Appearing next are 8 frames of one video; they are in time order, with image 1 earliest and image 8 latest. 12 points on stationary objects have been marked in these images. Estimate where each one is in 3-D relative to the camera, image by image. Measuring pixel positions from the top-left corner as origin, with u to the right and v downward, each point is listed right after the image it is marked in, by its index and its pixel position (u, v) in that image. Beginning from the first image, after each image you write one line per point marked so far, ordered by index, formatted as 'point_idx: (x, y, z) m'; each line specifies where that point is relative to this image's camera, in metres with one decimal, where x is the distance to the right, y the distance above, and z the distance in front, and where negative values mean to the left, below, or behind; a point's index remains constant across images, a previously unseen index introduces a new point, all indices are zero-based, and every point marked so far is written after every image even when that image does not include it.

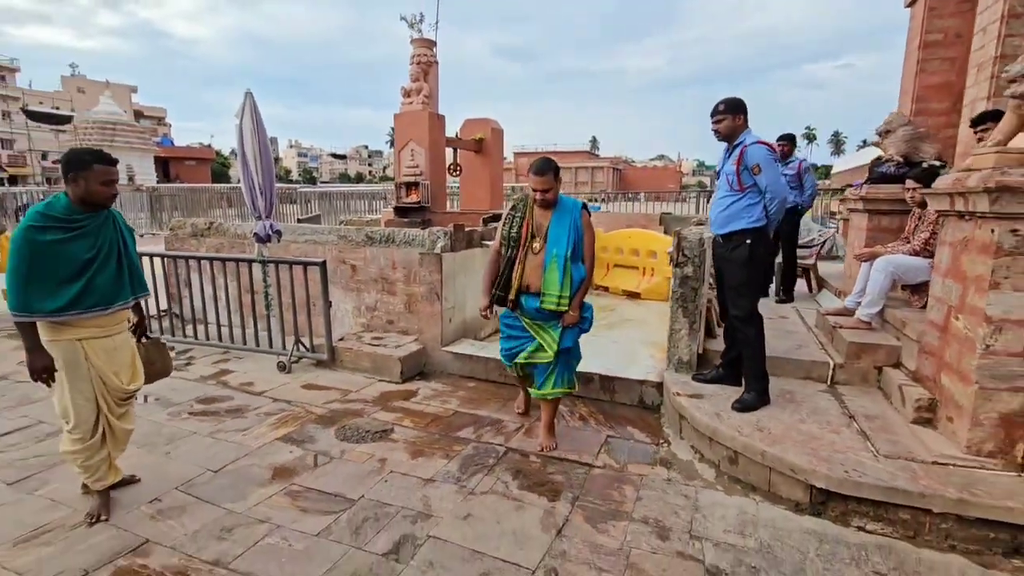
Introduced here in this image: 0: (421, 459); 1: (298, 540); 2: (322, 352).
0: (-0.5, -0.9, +2.8) m
1: (-0.9, -1.0, +2.1) m
2: (-1.6, -0.5, +4.3) m
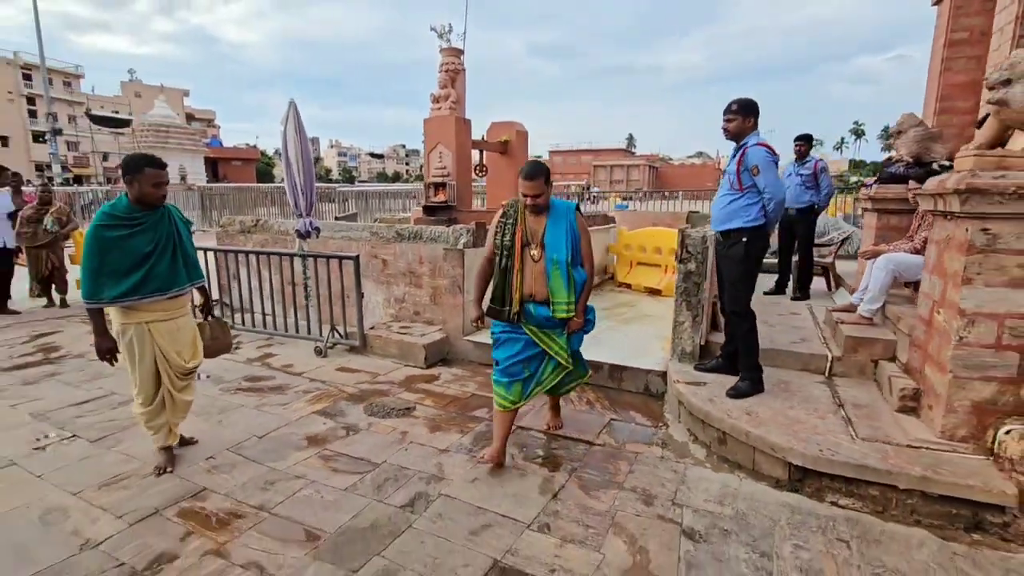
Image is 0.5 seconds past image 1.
0: (-0.5, -0.9, +3.1) m
1: (-0.9, -1.0, +2.5) m
2: (-1.4, -0.5, +4.7) m
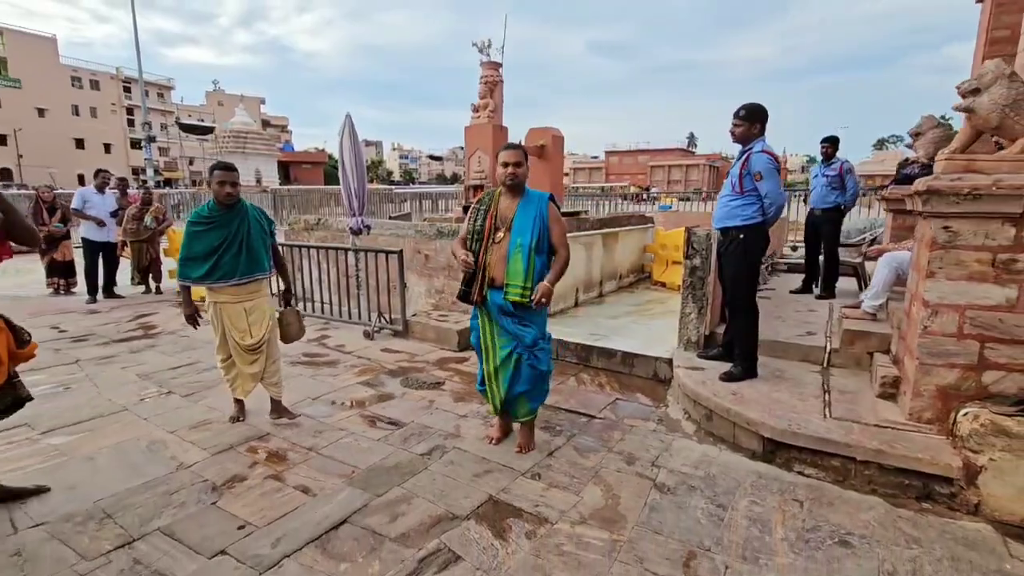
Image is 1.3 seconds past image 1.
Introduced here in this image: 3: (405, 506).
0: (-0.4, -0.8, +3.6) m
1: (-0.9, -0.9, +3.0) m
2: (-1.2, -0.4, +5.3) m
3: (-0.5, -1.0, +2.4) m
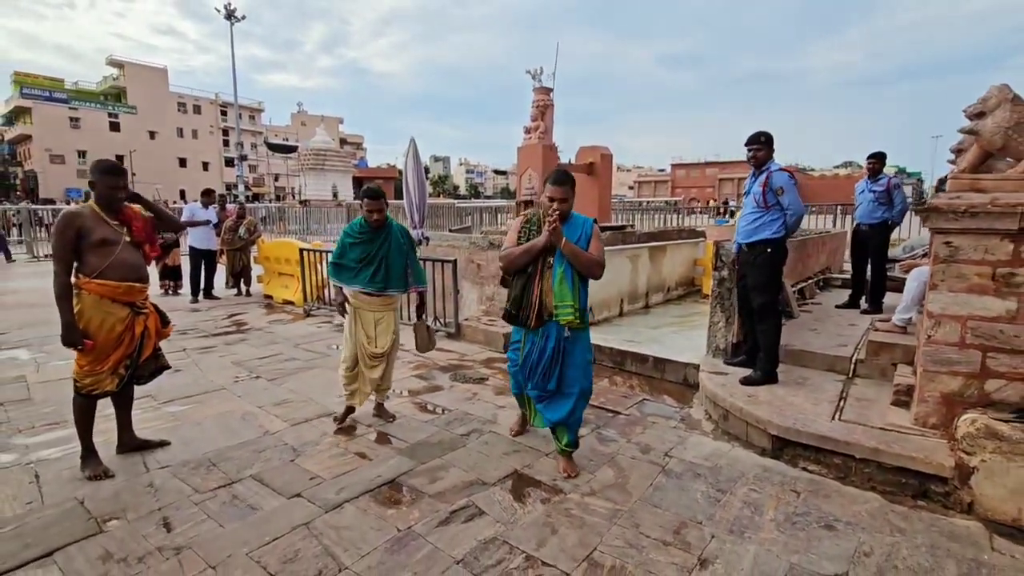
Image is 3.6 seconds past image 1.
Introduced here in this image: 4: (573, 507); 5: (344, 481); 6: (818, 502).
0: (-0.1, -0.8, +4.1) m
1: (-0.7, -0.9, +3.5) m
2: (-0.7, -0.4, +5.8) m
3: (-0.4, -1.0, +2.8) m
4: (+0.3, -1.1, +2.5) m
5: (-0.9, -1.0, +2.7) m
6: (+1.5, -1.1, +2.6) m
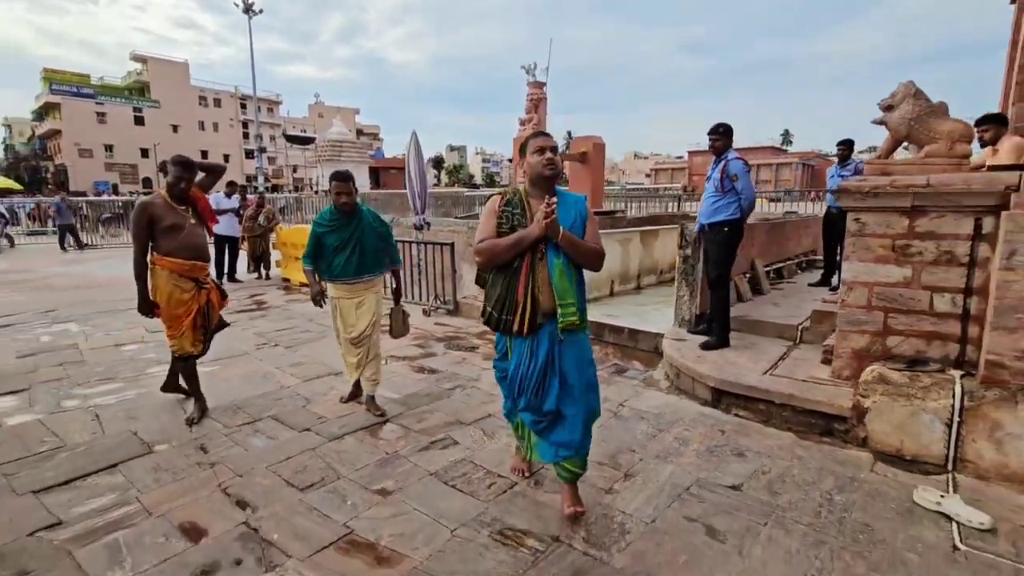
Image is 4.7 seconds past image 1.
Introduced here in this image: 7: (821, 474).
0: (-0.2, -0.6, +4.6) m
1: (-0.8, -0.7, +4.1) m
2: (-0.8, -0.2, +6.3) m
3: (-0.6, -0.8, +3.4) m
4: (+0.1, -0.9, +3.0) m
5: (-1.1, -0.8, +3.3) m
6: (+1.4, -0.9, +3.1) m
7: (+1.6, -1.0, +2.7) m
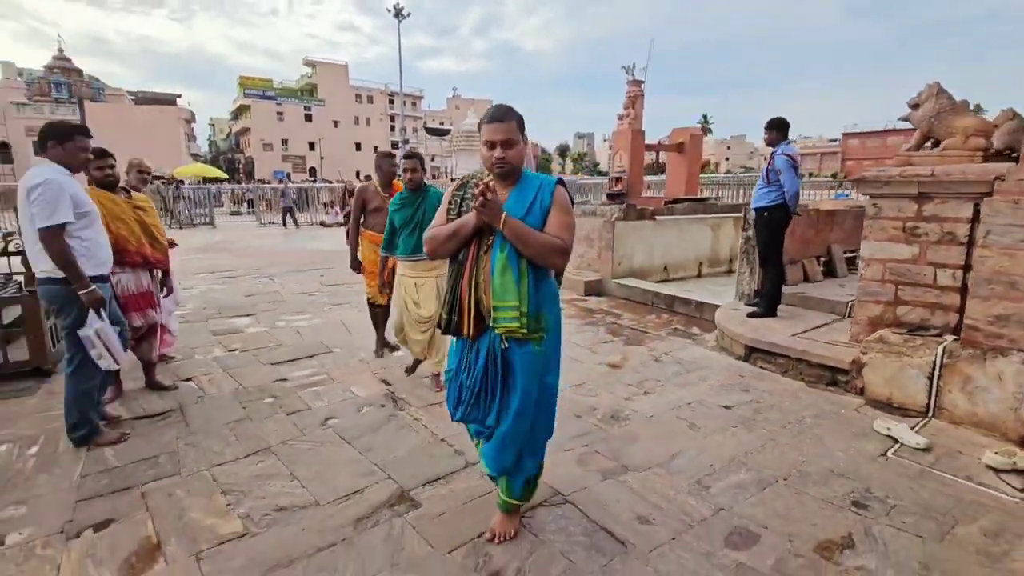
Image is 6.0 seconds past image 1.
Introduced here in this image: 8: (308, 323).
0: (+0.6, -0.3, +5.6) m
1: (-0.1, -0.4, +5.3) m
2: (+0.5, +0.2, +7.4) m
3: (0.0, -0.5, +4.5) m
4: (+0.6, -0.6, +4.1) m
5: (-0.5, -0.5, +4.6) m
6: (+1.8, -0.7, +3.8) m
7: (+1.9, -0.8, +3.3) m
8: (-2.1, -0.4, +5.4) m
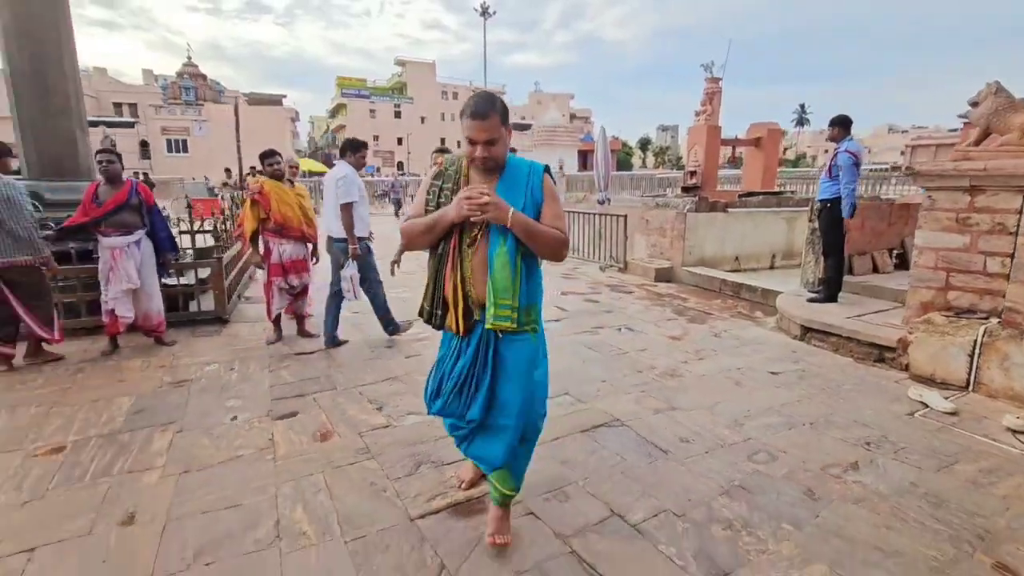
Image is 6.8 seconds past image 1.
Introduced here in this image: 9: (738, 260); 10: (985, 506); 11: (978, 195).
0: (+1.5, -0.1, +6.2) m
1: (+0.8, -0.2, +5.9) m
2: (+1.7, +0.4, +8.0) m
3: (+0.7, -0.3, +5.2) m
4: (+1.2, -0.5, +4.6) m
5: (+0.2, -0.3, +5.3) m
6: (+2.4, -0.6, +4.2) m
7: (+2.4, -0.6, +3.7) m
8: (-1.3, -0.1, +6.3) m
9: (+3.4, +0.4, +7.8) m
10: (+2.1, -1.0, +2.2) m
11: (+3.3, +0.7, +3.7) m
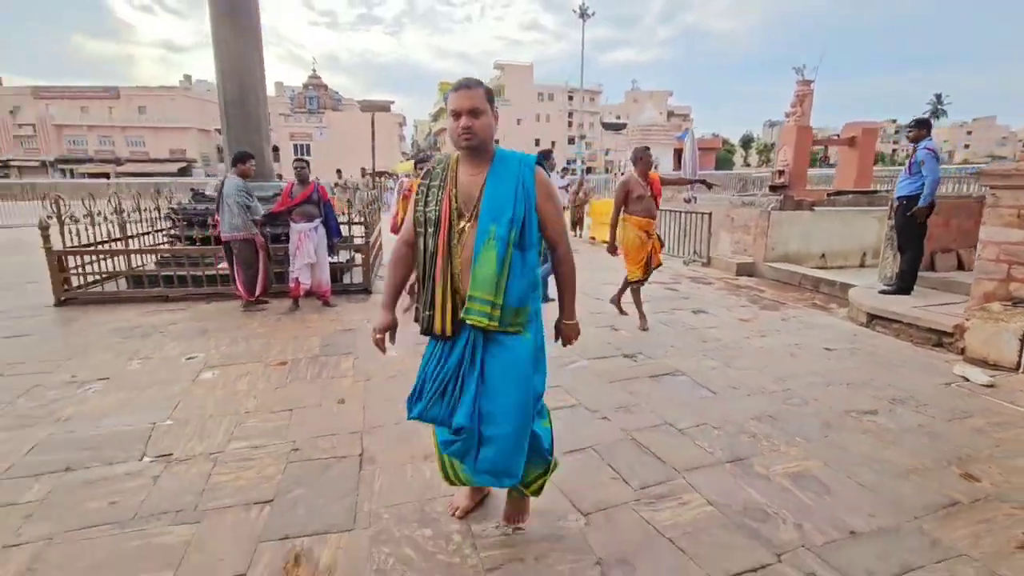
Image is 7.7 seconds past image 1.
0: (+2.7, 0.0, +6.8) m
1: (+1.9, 0.0, +6.6) m
2: (+3.2, +0.5, +8.5) m
3: (+1.7, -0.2, +5.9) m
4: (+2.1, -0.3, +5.3) m
5: (+1.3, -0.1, +6.1) m
6: (+3.2, -0.5, +4.6) m
7: (+3.2, -0.6, +4.2) m
8: (0.0, +0.1, +7.4) m
9: (+4.9, +0.5, +8.0) m
10: (+2.5, -0.8, +2.8) m
11: (+4.1, +0.7, +3.9) m
